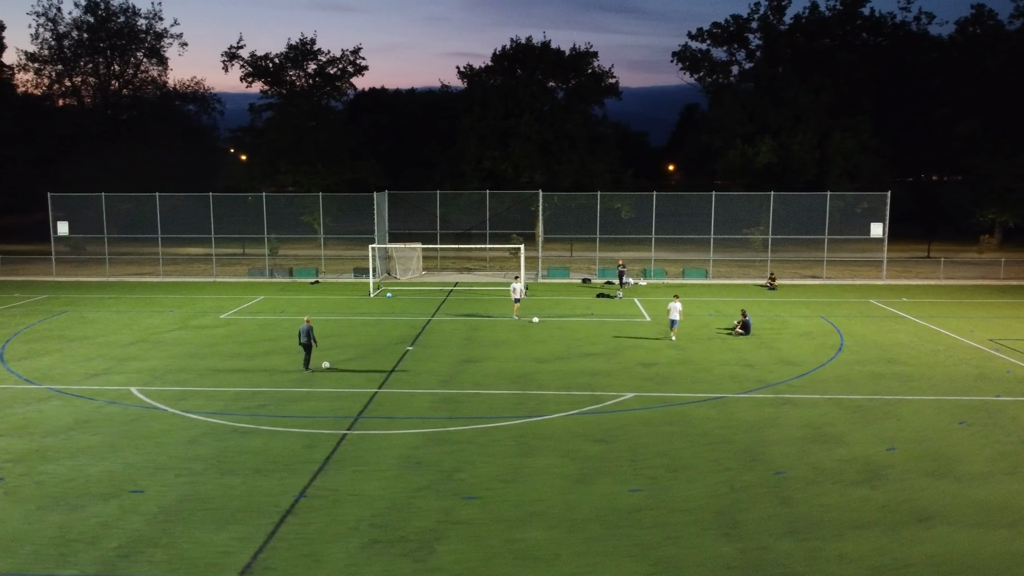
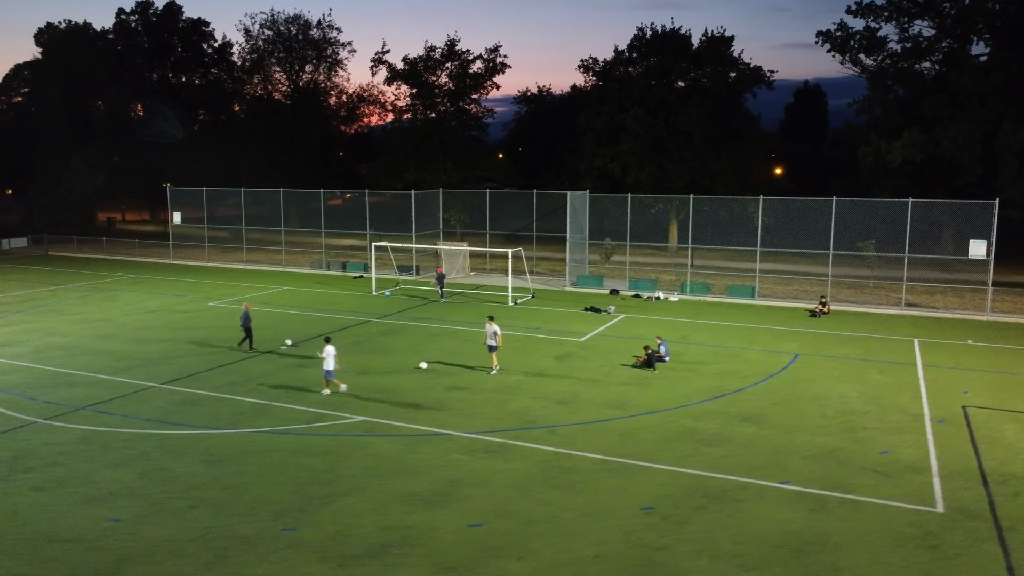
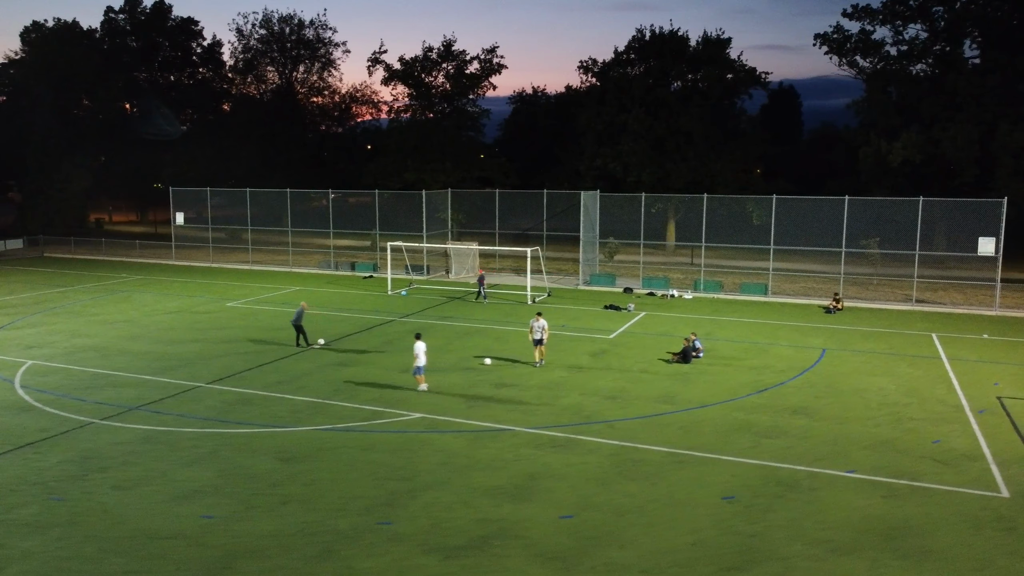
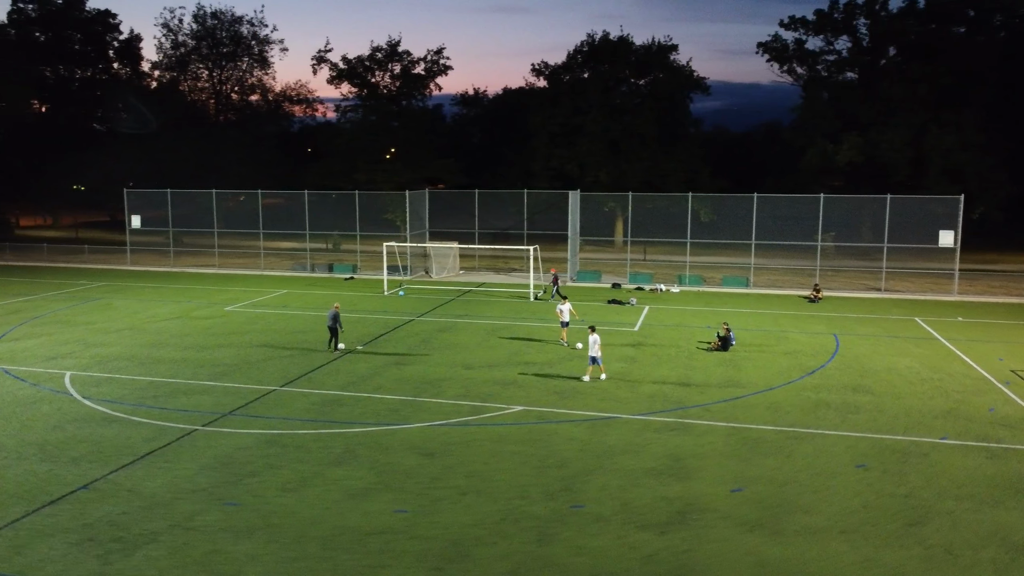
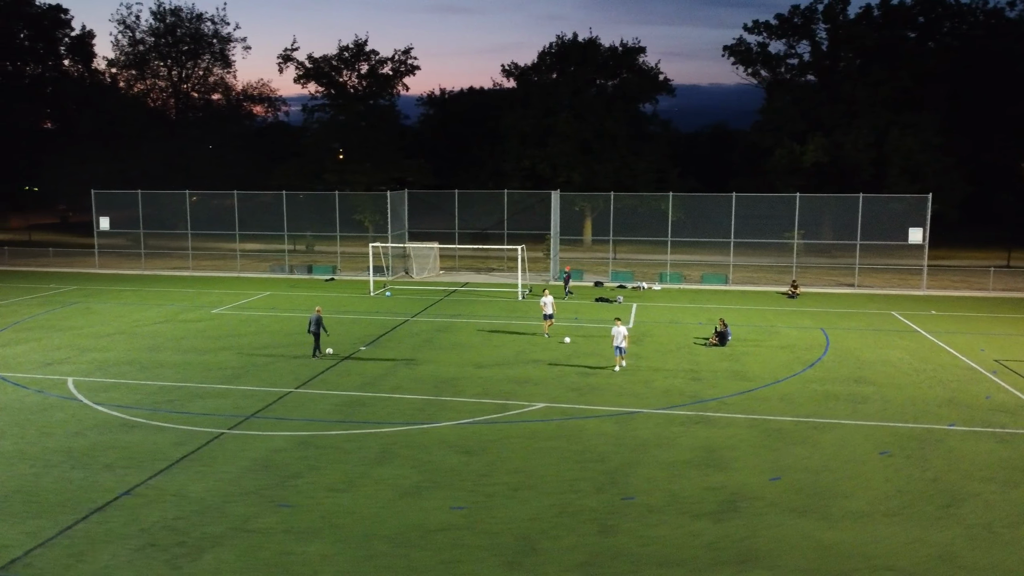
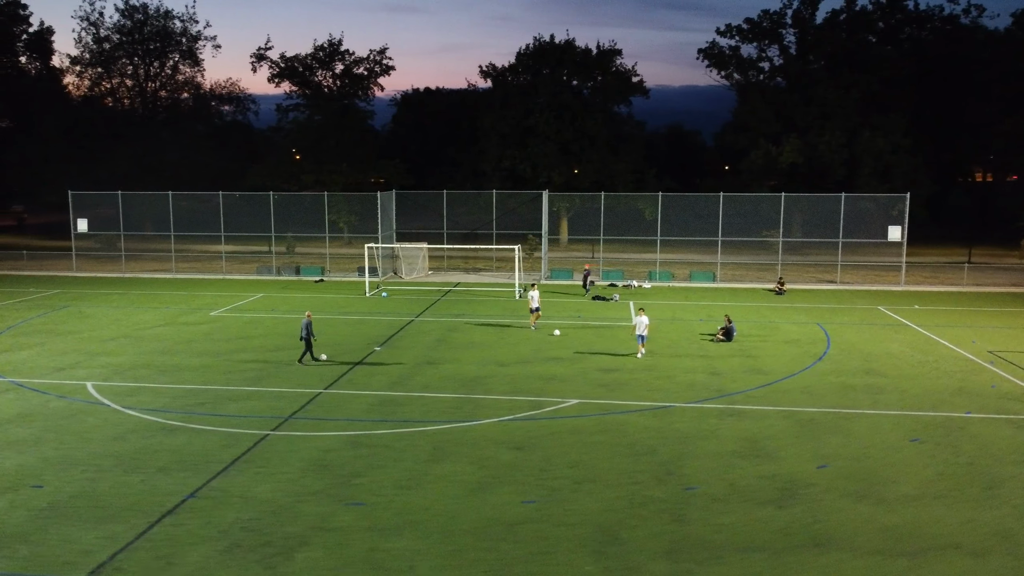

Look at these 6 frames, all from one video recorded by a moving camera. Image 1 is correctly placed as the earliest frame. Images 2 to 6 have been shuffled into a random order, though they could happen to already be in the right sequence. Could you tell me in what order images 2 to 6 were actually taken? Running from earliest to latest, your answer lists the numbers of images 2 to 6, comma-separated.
6, 5, 4, 3, 2
